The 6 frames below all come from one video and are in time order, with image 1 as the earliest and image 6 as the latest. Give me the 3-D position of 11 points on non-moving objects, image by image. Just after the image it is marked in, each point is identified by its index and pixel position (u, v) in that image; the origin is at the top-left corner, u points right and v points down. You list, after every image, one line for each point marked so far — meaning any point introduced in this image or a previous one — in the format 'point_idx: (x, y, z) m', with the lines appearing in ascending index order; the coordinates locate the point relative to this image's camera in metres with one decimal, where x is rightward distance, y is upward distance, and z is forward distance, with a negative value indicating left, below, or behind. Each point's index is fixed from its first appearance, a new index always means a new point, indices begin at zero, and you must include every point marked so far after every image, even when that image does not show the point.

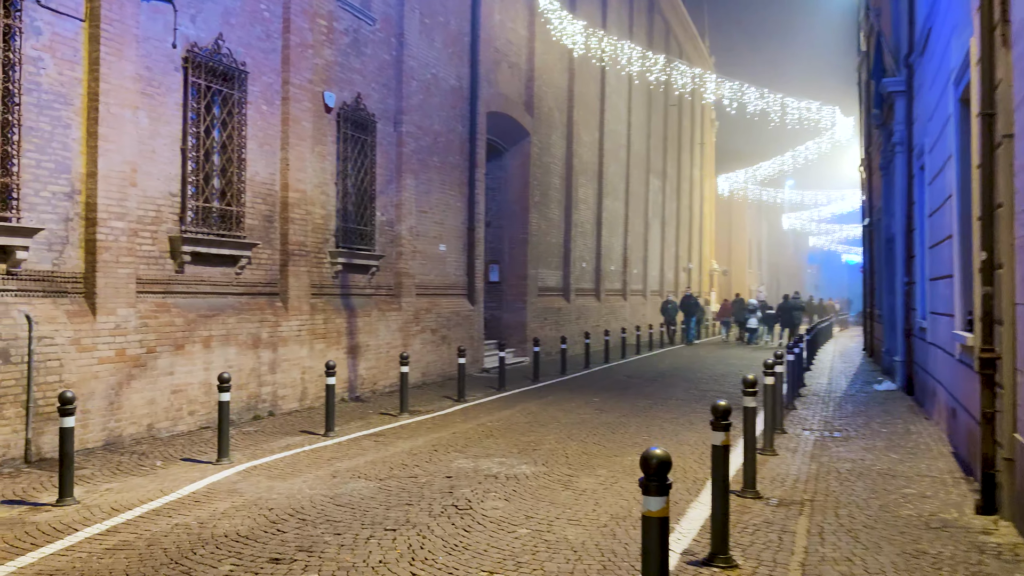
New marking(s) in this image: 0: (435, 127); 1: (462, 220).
0: (-1.3, +2.6, +15.5) m
1: (-0.9, +1.2, +16.7) m
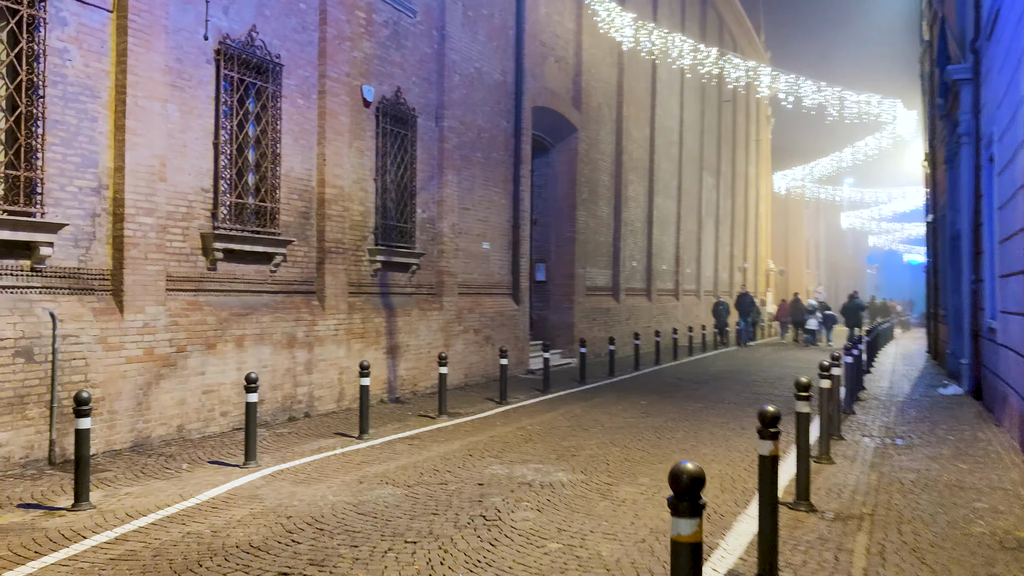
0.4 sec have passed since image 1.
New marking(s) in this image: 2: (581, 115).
0: (-0.5, +2.6, +15.2) m
1: (-0.1, +1.2, +16.3) m
2: (+1.4, +3.6, +19.5) m
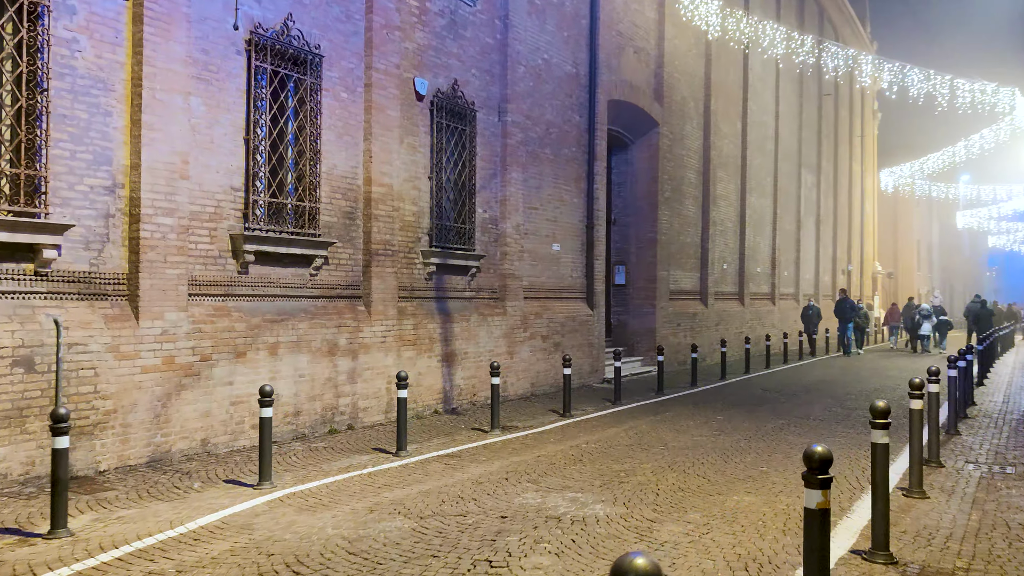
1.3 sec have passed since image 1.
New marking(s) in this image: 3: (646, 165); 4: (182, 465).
0: (+0.5, +2.6, +14.3) m
1: (+1.1, +1.1, +15.4) m
2: (+2.9, +3.5, +18.5) m
3: (+2.6, +2.4, +18.2) m
4: (-2.7, -1.5, +7.8) m
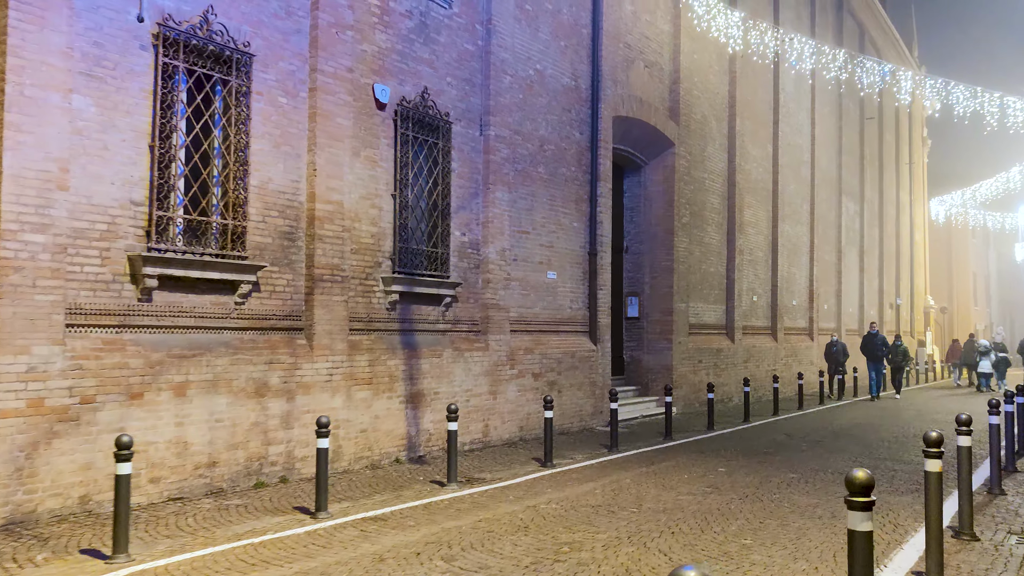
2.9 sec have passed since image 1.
0: (+0.4, +2.1, +13.0) m
1: (+1.0, +0.7, +14.0) m
2: (+3.0, +2.9, +17.1) m
3: (+2.6, +1.8, +16.8) m
4: (-3.2, -1.7, +6.5) m
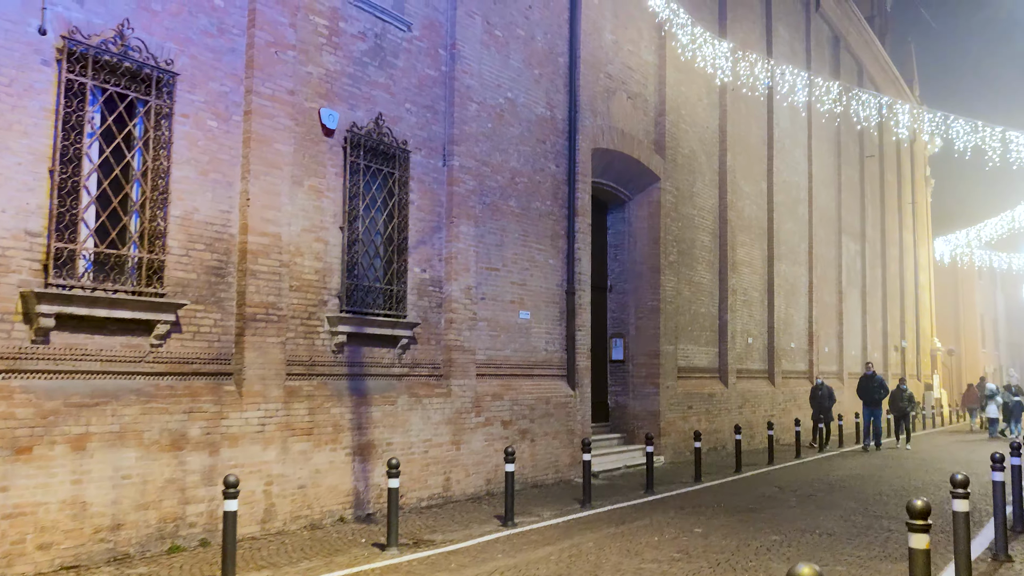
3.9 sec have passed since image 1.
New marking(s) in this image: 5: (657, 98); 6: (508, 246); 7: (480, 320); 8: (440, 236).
0: (0.0, +1.6, +12.3) m
1: (+0.6, +0.1, +13.2) m
2: (+2.6, +2.2, +16.3) m
3: (+2.3, +1.1, +16.0) m
4: (-3.6, -1.9, +5.6) m
5: (+2.5, +3.3, +16.2) m
6: (0.0, +0.5, +12.2) m
7: (-0.4, -0.4, +11.5) m
8: (-0.8, +0.6, +10.9) m
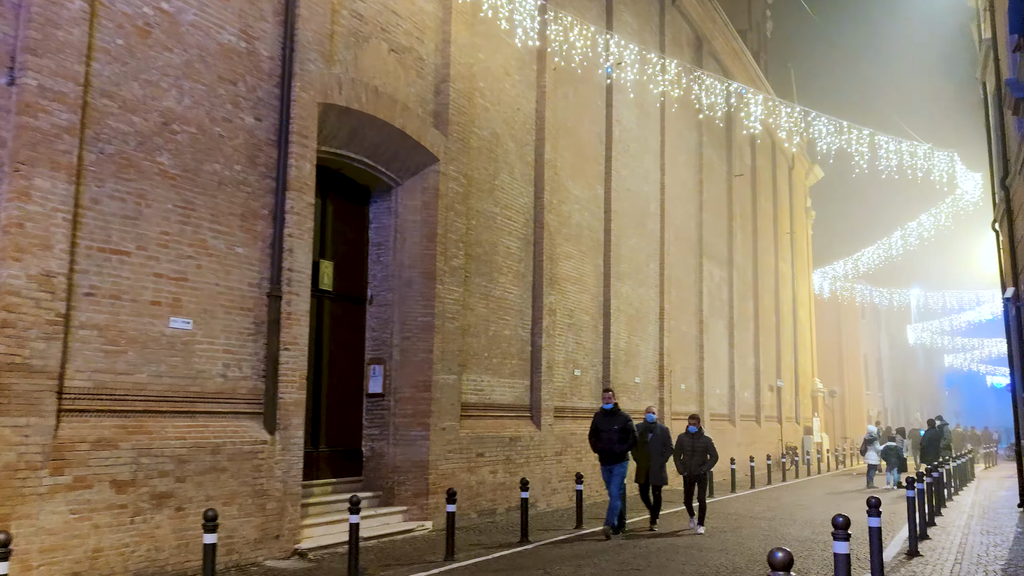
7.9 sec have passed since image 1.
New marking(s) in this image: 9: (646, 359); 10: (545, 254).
0: (-3.1, +1.6, +8.5) m
1: (-2.6, +0.1, +9.4) m
2: (-0.8, +2.0, +12.8) m
3: (-1.2, +0.9, +12.4) m
4: (-6.1, -1.5, +1.4) m
5: (-1.0, +3.1, +12.7) m
6: (-3.1, +0.6, +8.3) m
7: (-3.4, -0.3, +7.6) m
8: (-3.8, +0.7, +7.0) m
9: (+2.8, -1.5, +19.6) m
10: (+0.5, +0.5, +15.2) m
